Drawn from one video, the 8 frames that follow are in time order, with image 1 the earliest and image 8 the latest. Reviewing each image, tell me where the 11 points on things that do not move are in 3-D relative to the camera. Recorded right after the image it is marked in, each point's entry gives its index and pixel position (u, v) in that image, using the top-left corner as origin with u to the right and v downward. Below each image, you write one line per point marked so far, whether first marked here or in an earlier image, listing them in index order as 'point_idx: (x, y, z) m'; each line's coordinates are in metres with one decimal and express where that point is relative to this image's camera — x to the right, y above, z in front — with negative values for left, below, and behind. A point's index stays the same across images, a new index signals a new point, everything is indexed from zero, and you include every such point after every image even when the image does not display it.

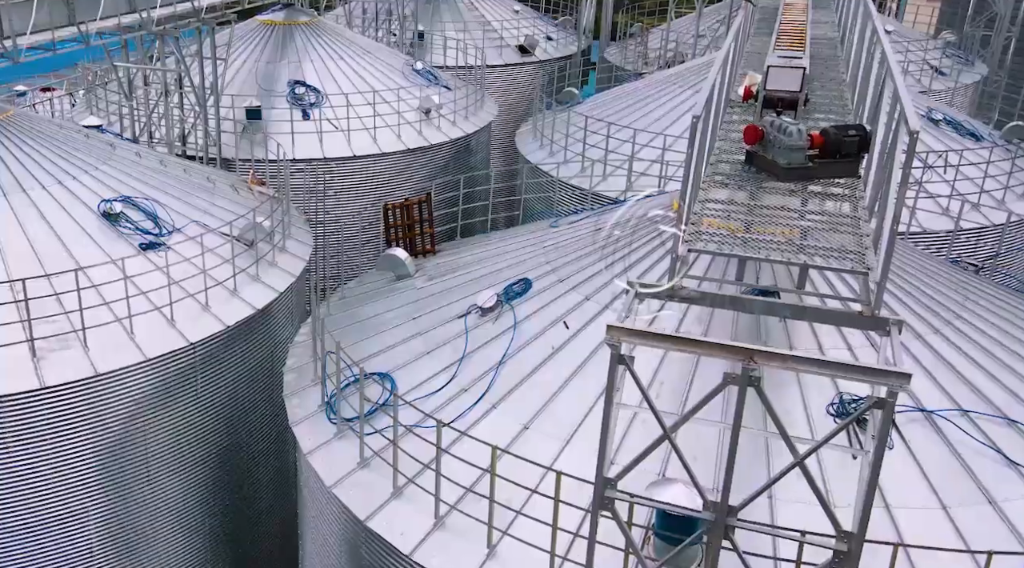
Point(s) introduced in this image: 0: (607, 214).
0: (+1.7, +1.1, +15.1) m
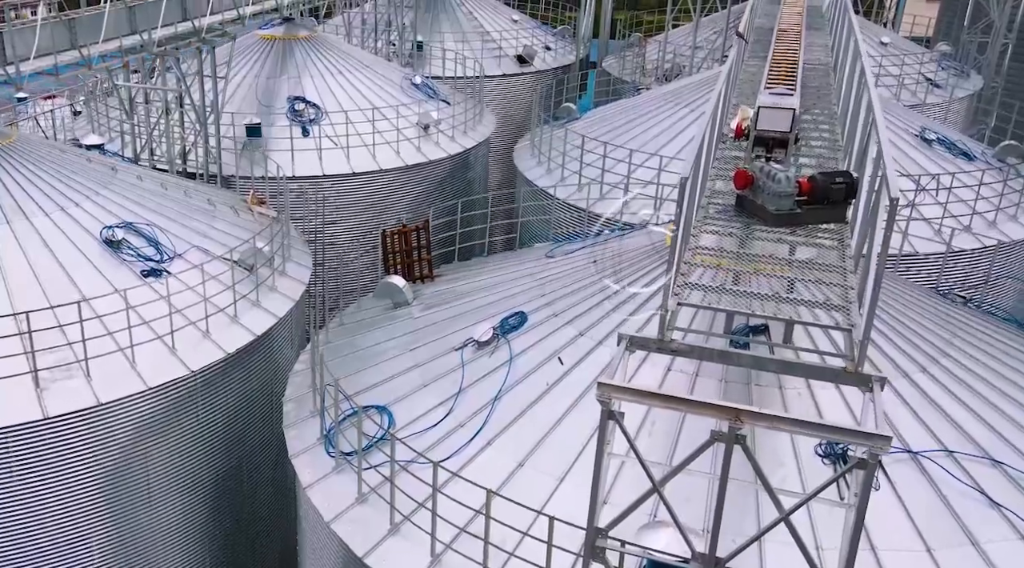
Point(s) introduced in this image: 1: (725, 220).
0: (+1.6, +0.7, +15.3) m
1: (+2.6, +0.8, +10.8) m
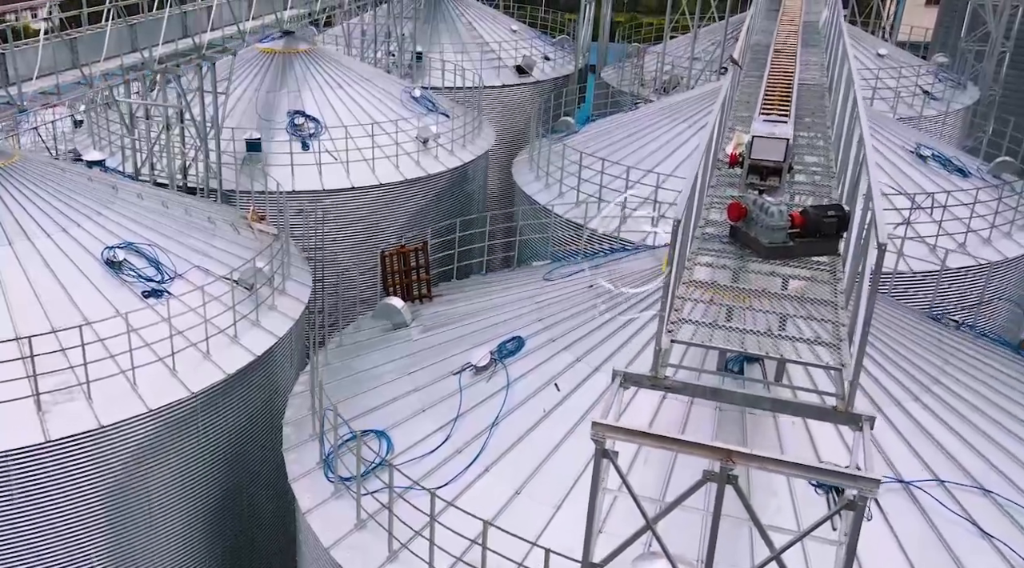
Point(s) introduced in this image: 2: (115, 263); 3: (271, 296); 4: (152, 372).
0: (+1.6, +0.3, +15.4) m
1: (+2.5, +0.4, +10.9) m
2: (-7.1, +0.4, +15.9) m
3: (-4.8, -0.2, +17.8) m
4: (-6.0, -1.5, +14.9) m
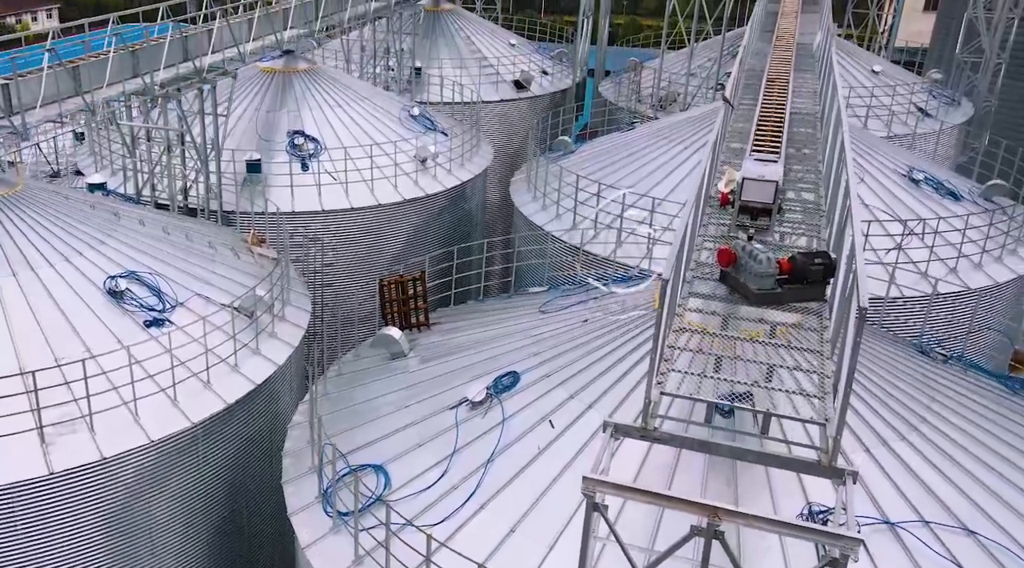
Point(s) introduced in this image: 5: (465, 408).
0: (+1.5, -0.3, +15.7) m
1: (+2.5, -0.2, +11.2) m
2: (-7.2, -0.2, +16.2) m
3: (-4.9, -0.8, +18.1) m
4: (-6.1, -2.0, +15.2) m
5: (-0.7, -1.9, +13.3) m
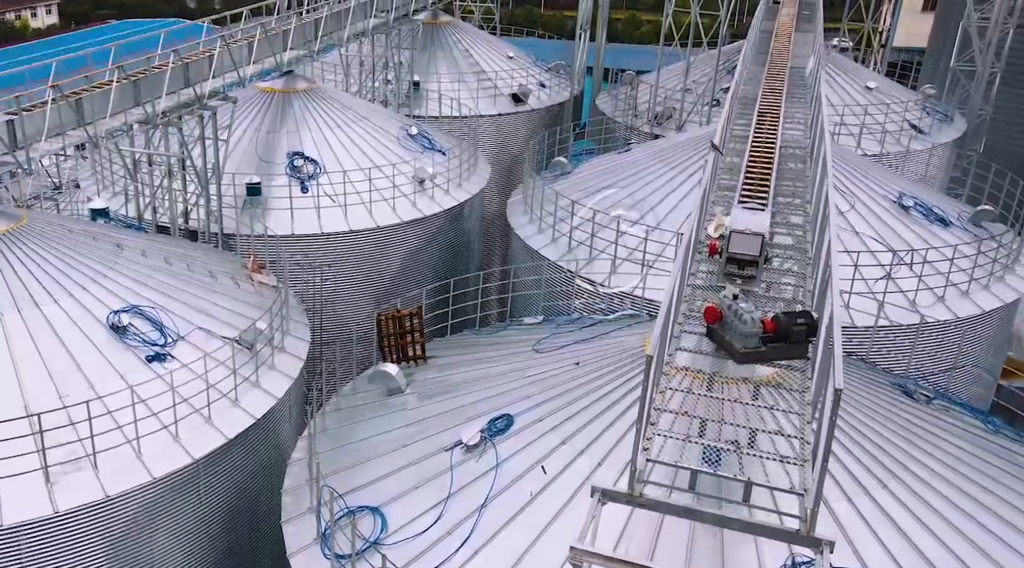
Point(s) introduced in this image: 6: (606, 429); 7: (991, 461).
0: (+1.4, -1.0, +16.1) m
1: (+2.4, -0.9, +11.6) m
2: (-7.3, -0.8, +16.5) m
3: (-5.0, -1.5, +18.4) m
4: (-6.2, -2.7, +15.5) m
5: (-0.8, -2.6, +13.7) m
6: (+1.4, -2.2, +13.3) m
7: (+7.6, -2.8, +14.0) m
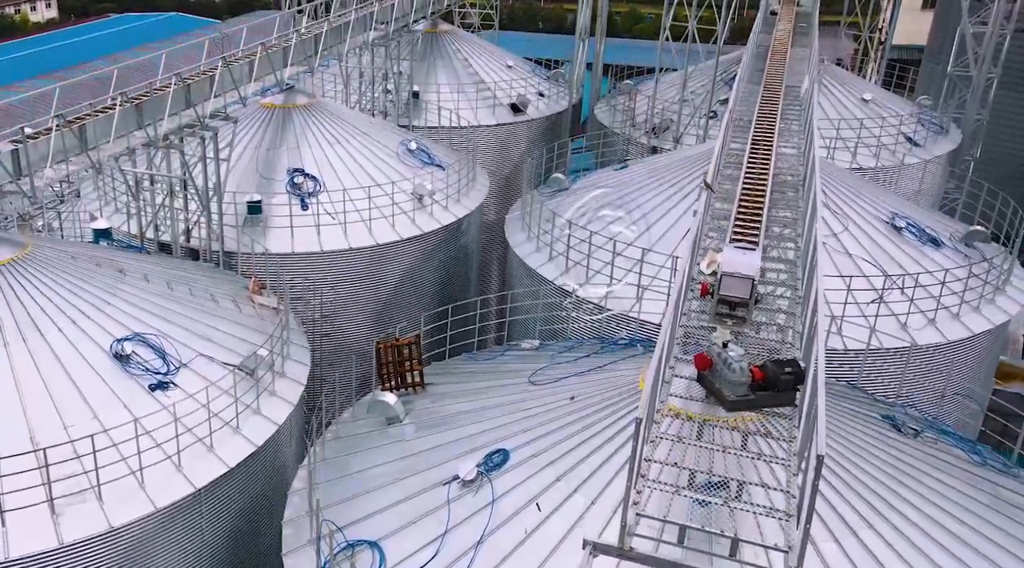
0: (+1.3, -1.6, +16.4) m
1: (+2.3, -1.5, +11.9) m
2: (-7.3, -1.4, +16.8) m
3: (-5.1, -2.0, +18.8) m
4: (-6.3, -3.3, +15.8) m
5: (-0.9, -3.2, +14.0) m
6: (+1.3, -2.8, +13.6) m
7: (+7.5, -3.4, +14.4) m
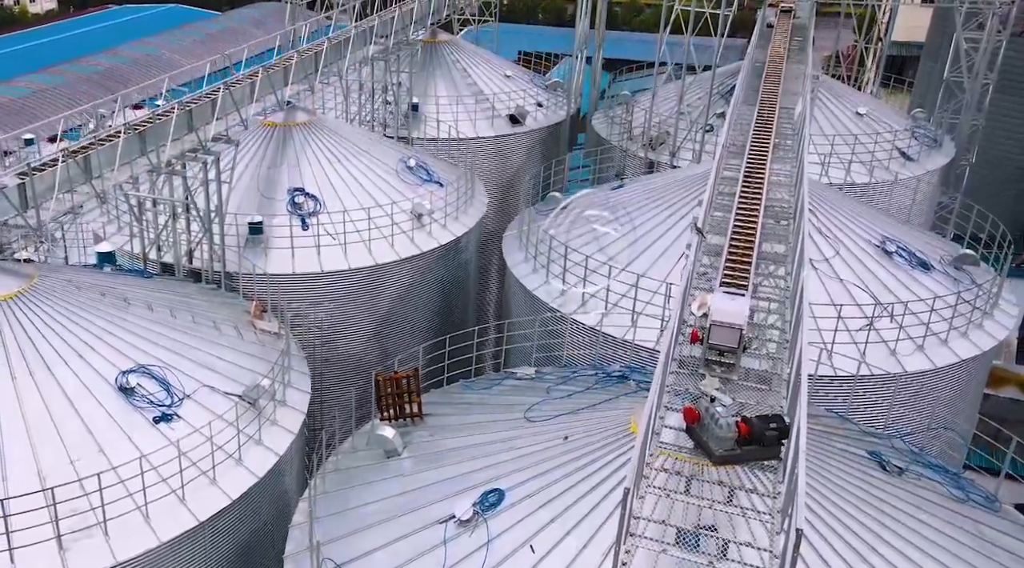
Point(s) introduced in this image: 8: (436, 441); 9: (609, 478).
0: (+1.2, -2.3, +16.8) m
1: (+2.2, -2.3, +12.3) m
2: (-7.4, -2.1, +17.2) m
3: (-5.2, -2.7, +19.2) m
4: (-6.4, -4.0, +16.3) m
5: (-1.0, -3.9, +14.4) m
6: (+1.3, -3.5, +14.0) m
7: (+7.4, -4.2, +14.8) m
8: (-1.5, -3.0, +17.0) m
9: (+1.6, -3.1, +14.4) m
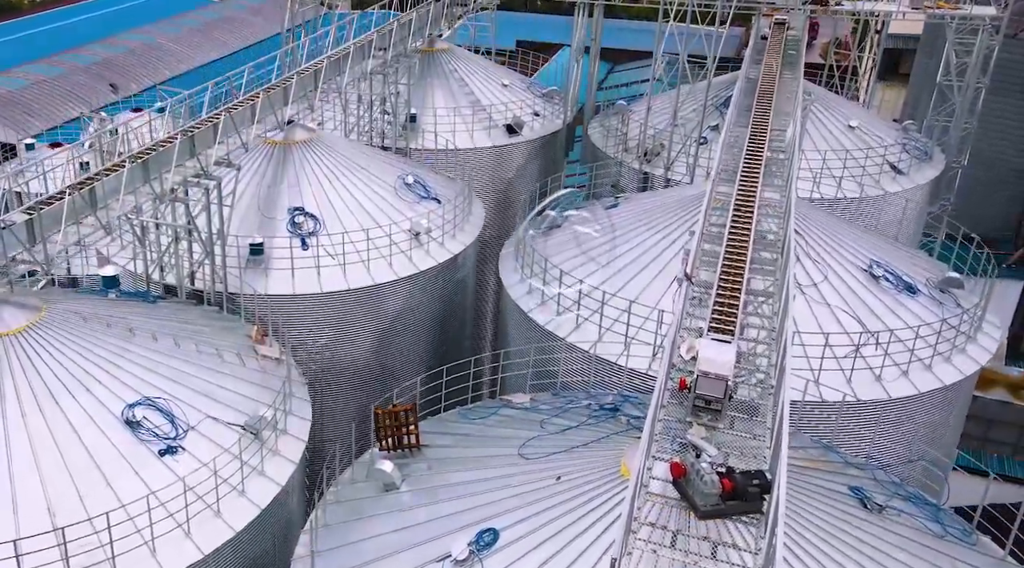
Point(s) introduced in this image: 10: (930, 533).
0: (+1.1, -3.1, +17.4) m
1: (+2.2, -3.1, +12.9) m
2: (-7.5, -2.8, +17.8) m
3: (-5.3, -3.4, +19.7) m
4: (-6.5, -4.8, +16.8) m
5: (-1.1, -4.7, +15.0) m
6: (+1.2, -4.3, +14.6) m
7: (+7.3, -5.0, +15.4) m
8: (-1.6, -3.8, +17.6) m
9: (+1.5, -3.9, +15.0) m
10: (+7.9, -4.7, +16.7) m
